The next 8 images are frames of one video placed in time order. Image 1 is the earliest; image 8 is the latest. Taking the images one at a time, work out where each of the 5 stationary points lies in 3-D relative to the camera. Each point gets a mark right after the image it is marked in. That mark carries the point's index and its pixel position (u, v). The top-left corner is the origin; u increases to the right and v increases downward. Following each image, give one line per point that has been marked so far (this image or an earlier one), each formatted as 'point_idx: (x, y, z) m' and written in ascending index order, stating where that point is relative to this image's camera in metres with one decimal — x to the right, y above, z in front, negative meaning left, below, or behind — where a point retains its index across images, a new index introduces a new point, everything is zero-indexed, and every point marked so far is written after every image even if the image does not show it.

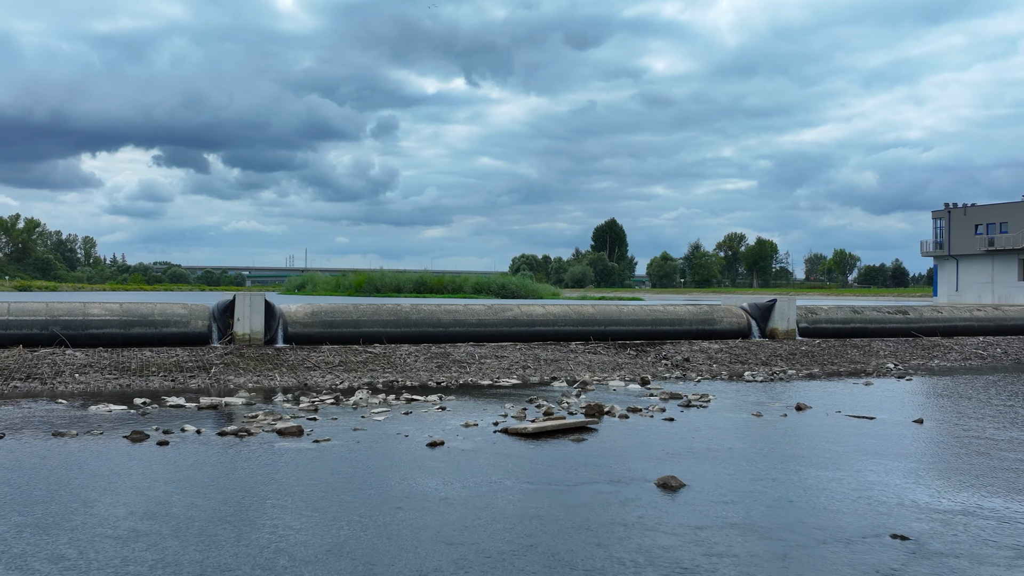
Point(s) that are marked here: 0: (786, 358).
0: (+5.5, -1.4, +18.9) m
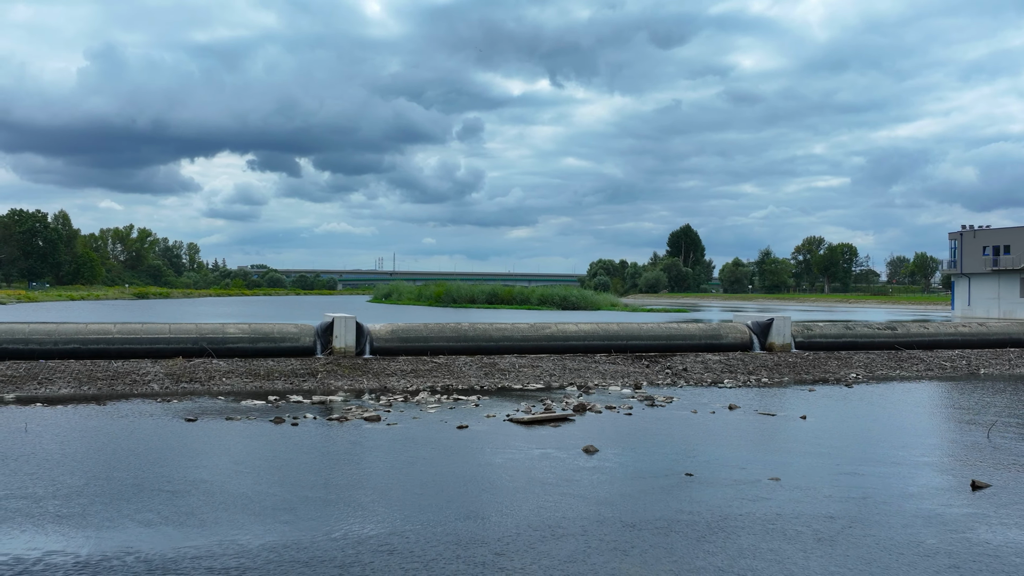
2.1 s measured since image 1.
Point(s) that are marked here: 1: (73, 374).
0: (+6.3, -2.0, +23.3) m
1: (-8.9, -1.7, +19.2) m
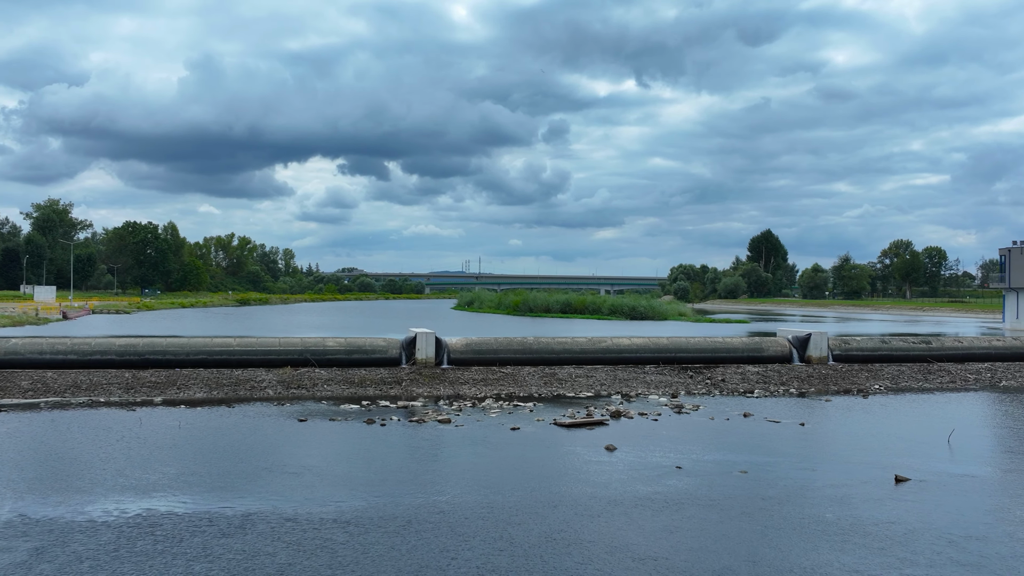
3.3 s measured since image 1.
0: (+8.0, -2.5, +26.0) m
1: (-7.6, -2.3, +23.3) m
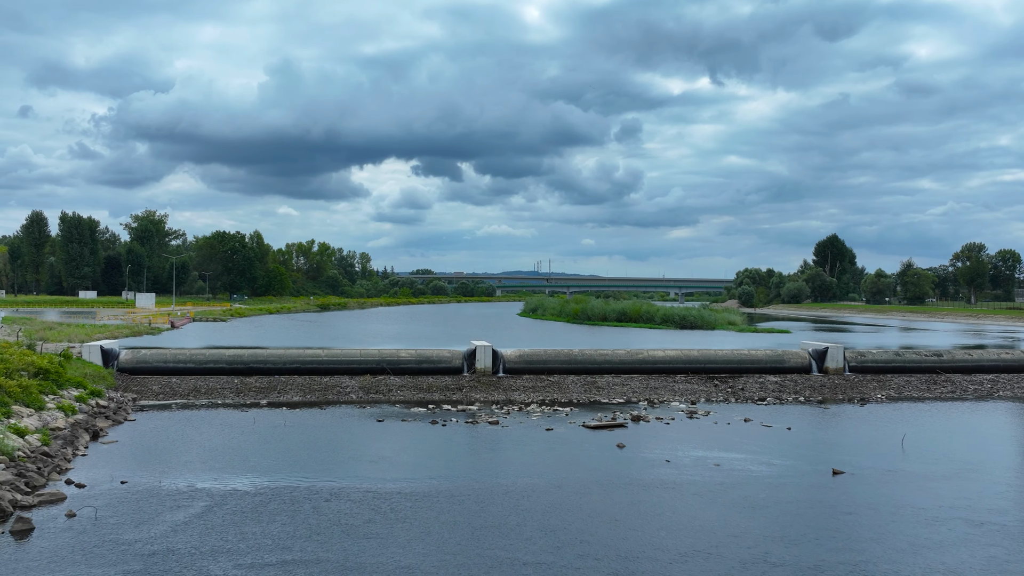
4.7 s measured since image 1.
0: (+9.4, -3.2, +29.4) m
1: (-6.3, -2.9, +28.0) m
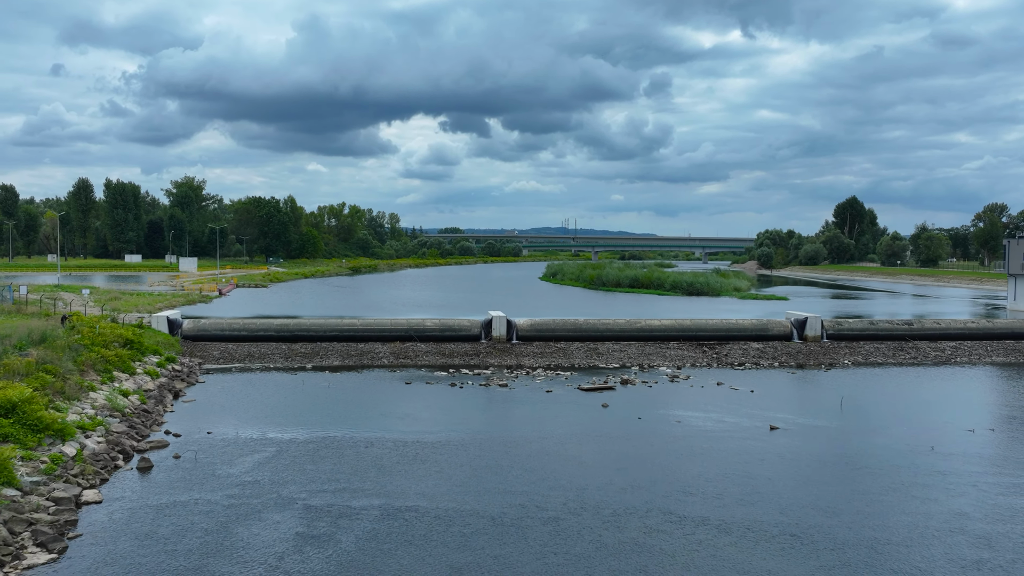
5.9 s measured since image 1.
0: (+9.8, -2.4, +33.2) m
1: (-6.0, -2.2, +32.3) m
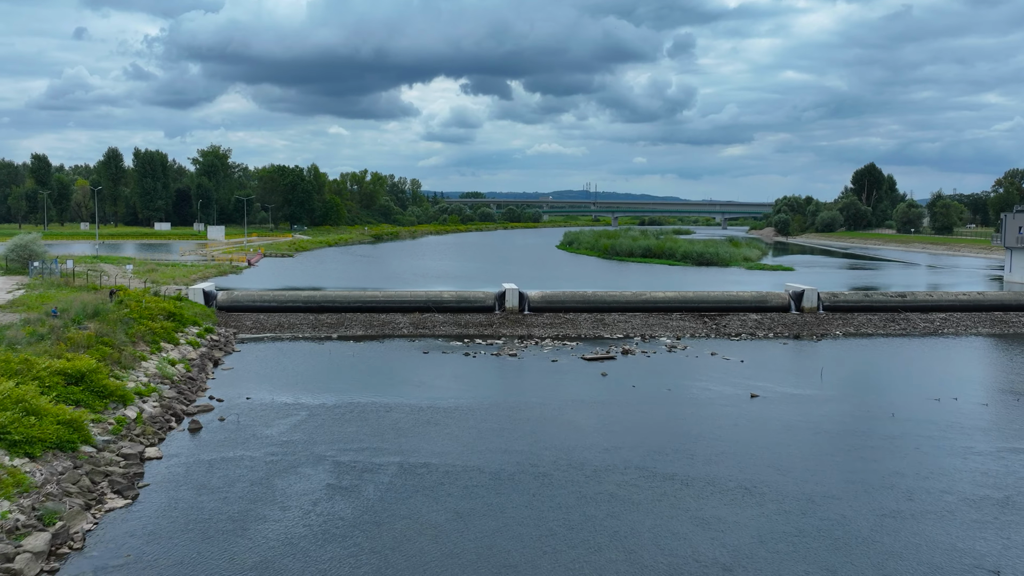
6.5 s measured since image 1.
0: (+10.2, -1.4, +35.3) m
1: (-5.6, -1.2, +34.7) m
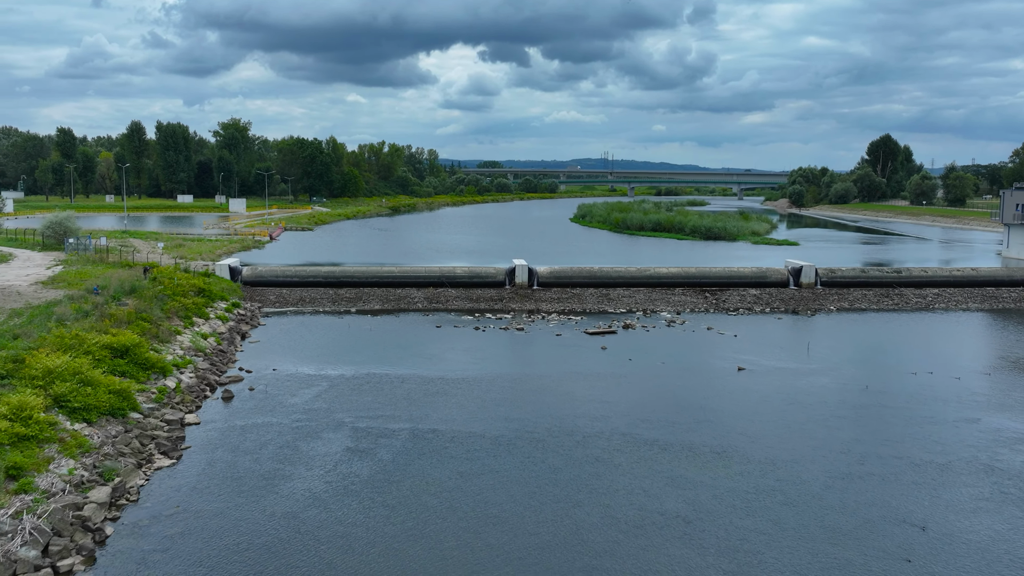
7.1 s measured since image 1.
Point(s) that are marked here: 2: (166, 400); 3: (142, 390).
0: (+10.6, -0.5, +36.9) m
1: (-5.2, -0.3, +36.6) m
2: (-7.1, -2.3, +19.3) m
3: (-7.4, -2.0, +19.0) m
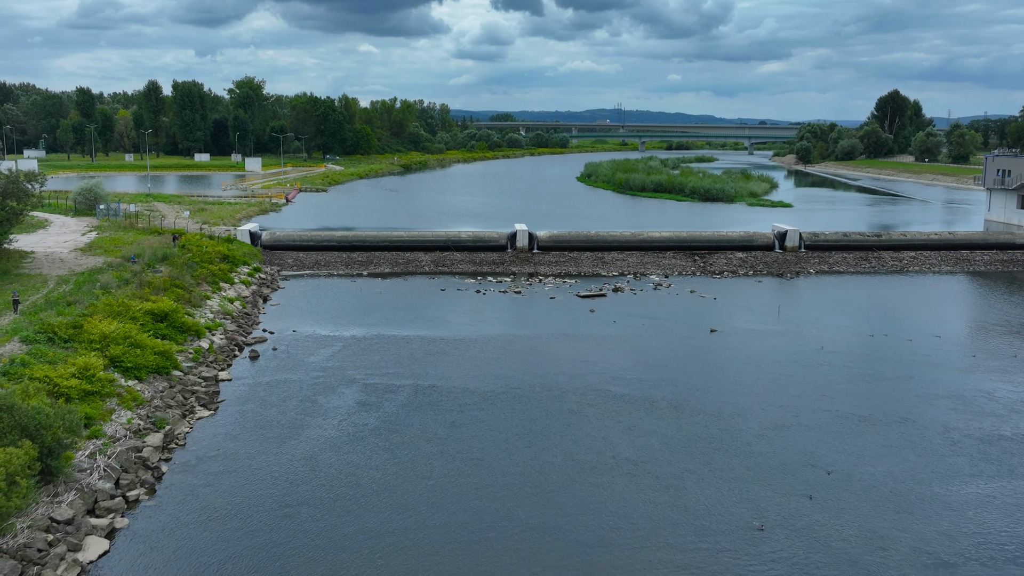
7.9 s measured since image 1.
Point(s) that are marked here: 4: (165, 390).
0: (+10.6, +1.0, +39.4) m
1: (-5.2, +1.2, +39.3) m
2: (-7.3, -1.7, +22.1) m
3: (-7.6, -1.4, +21.8) m
4: (-7.0, -2.1, +19.1) m
